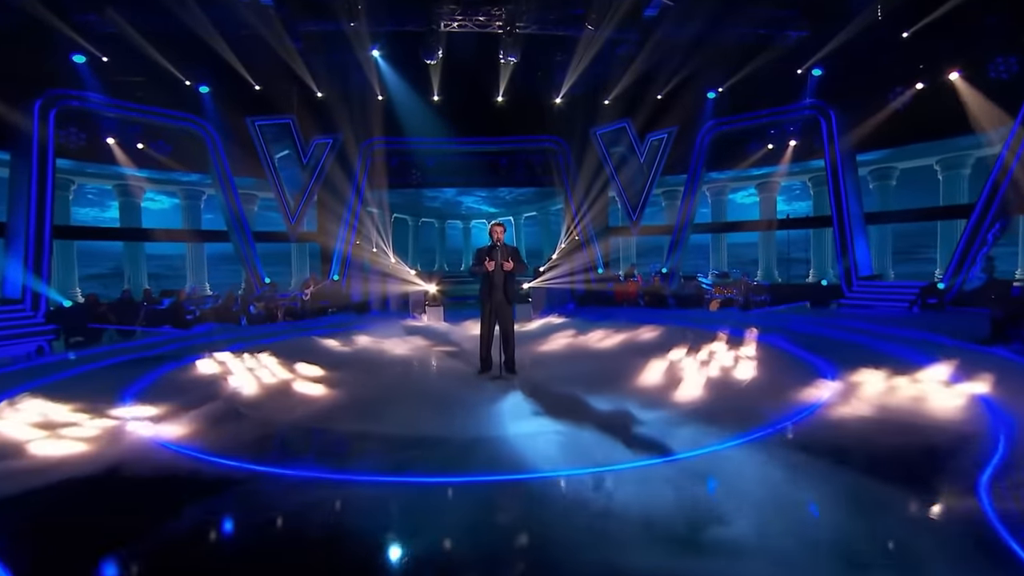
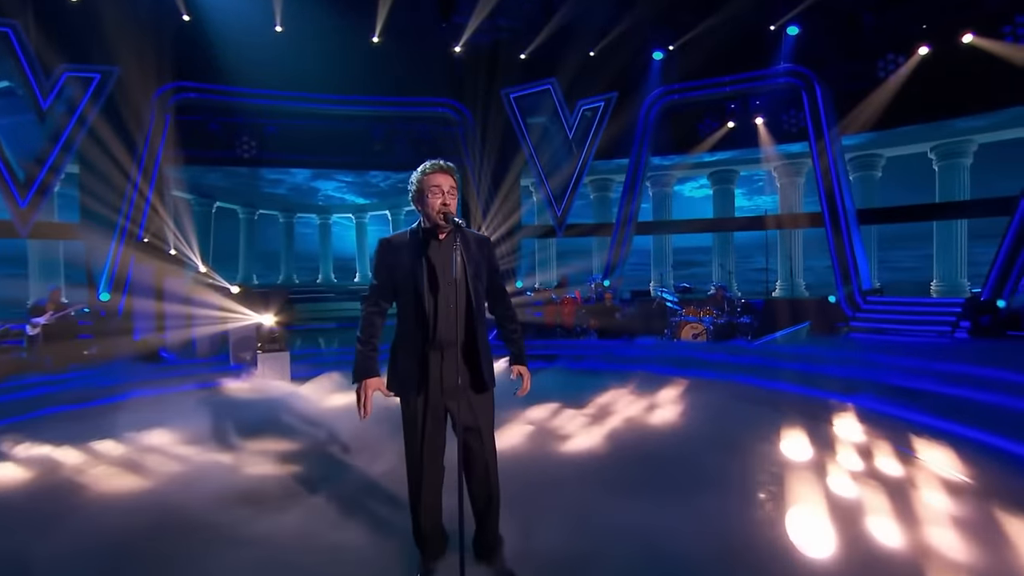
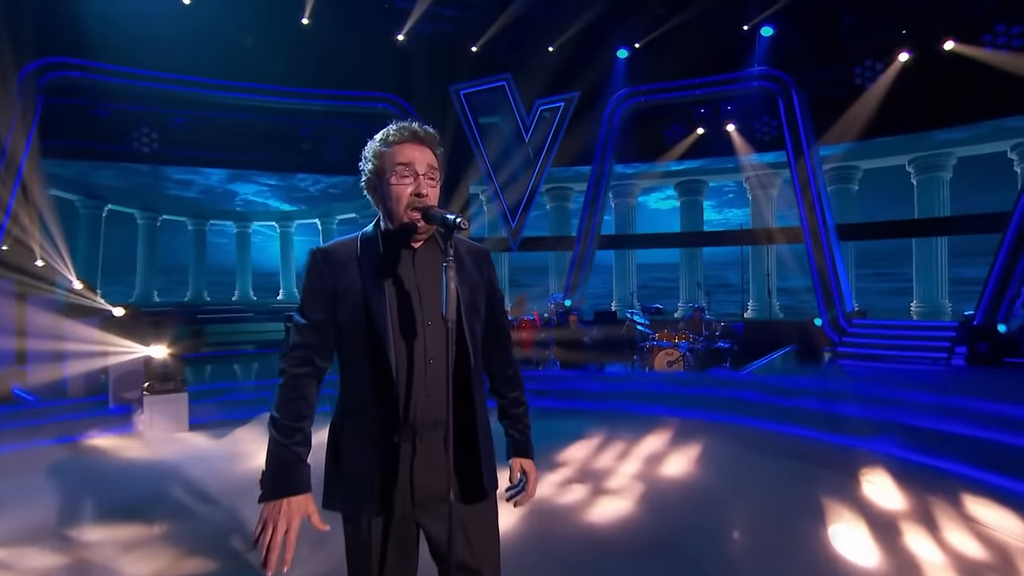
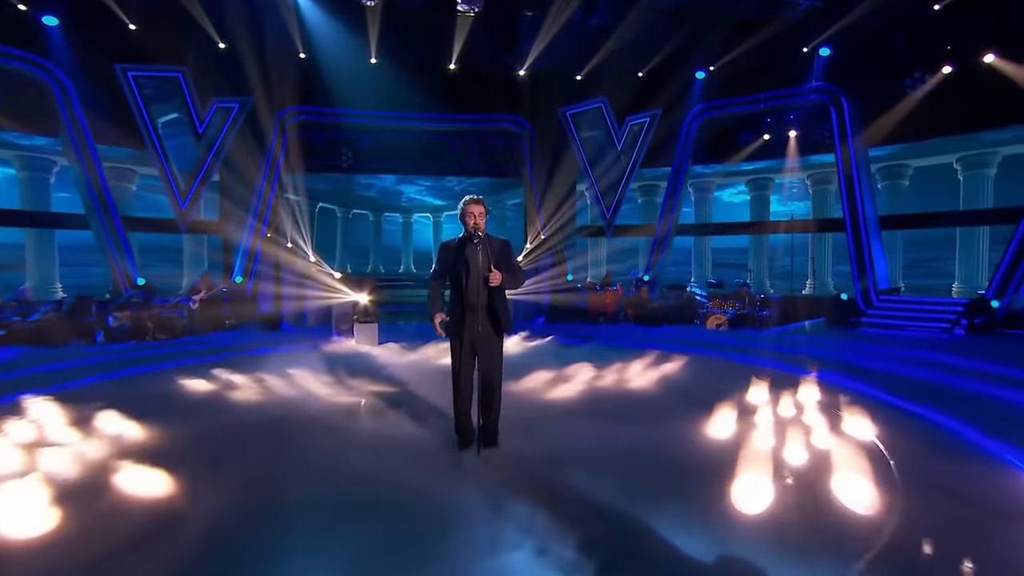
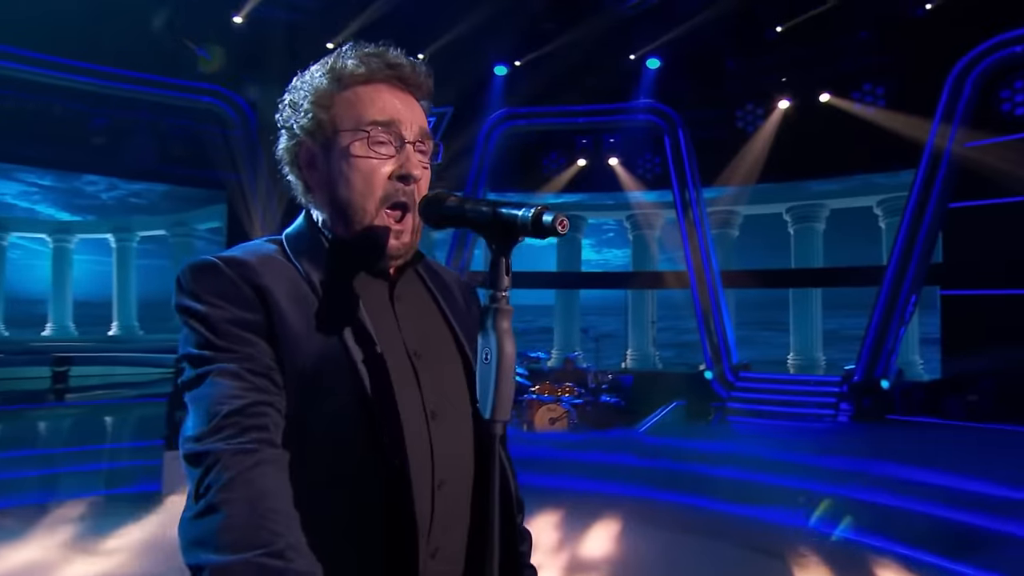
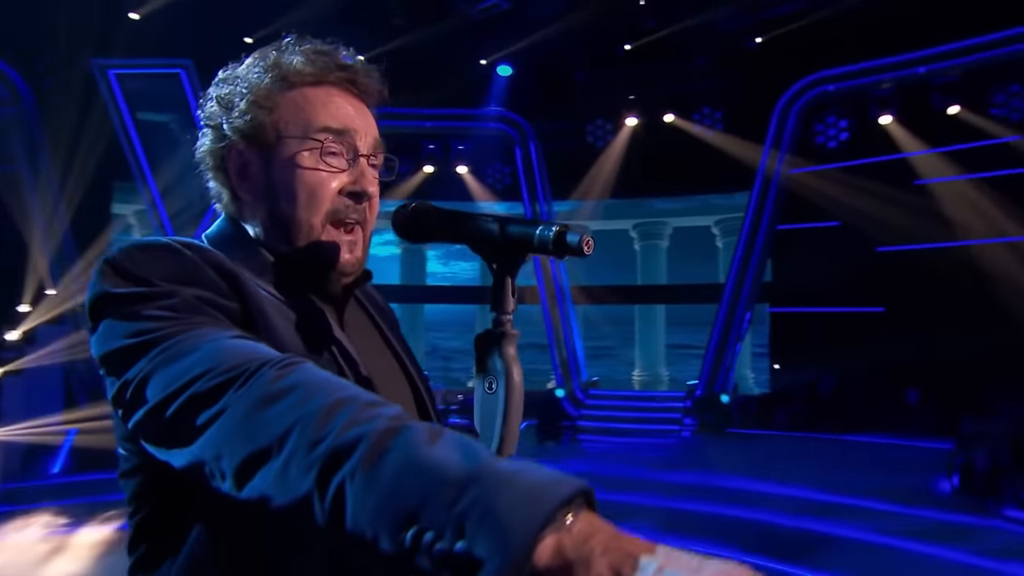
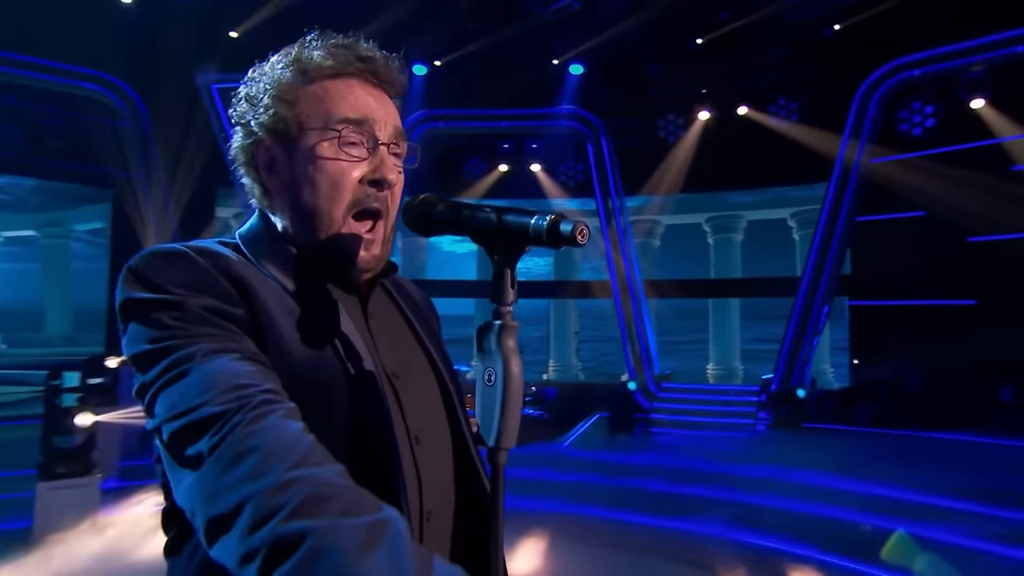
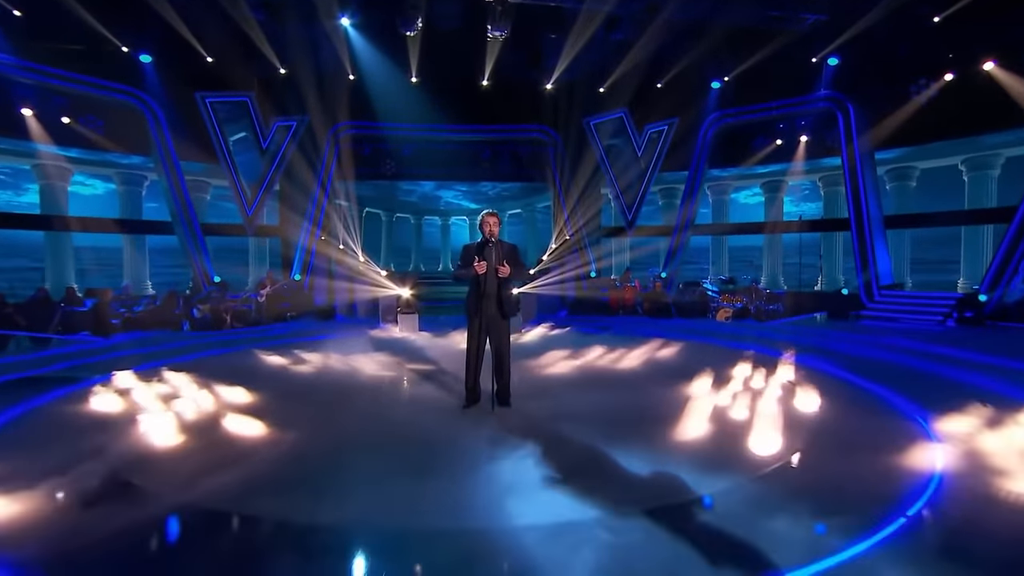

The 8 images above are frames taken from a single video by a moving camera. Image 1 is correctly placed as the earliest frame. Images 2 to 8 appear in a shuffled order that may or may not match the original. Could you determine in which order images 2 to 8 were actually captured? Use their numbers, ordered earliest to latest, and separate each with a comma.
8, 4, 2, 3, 5, 7, 6
